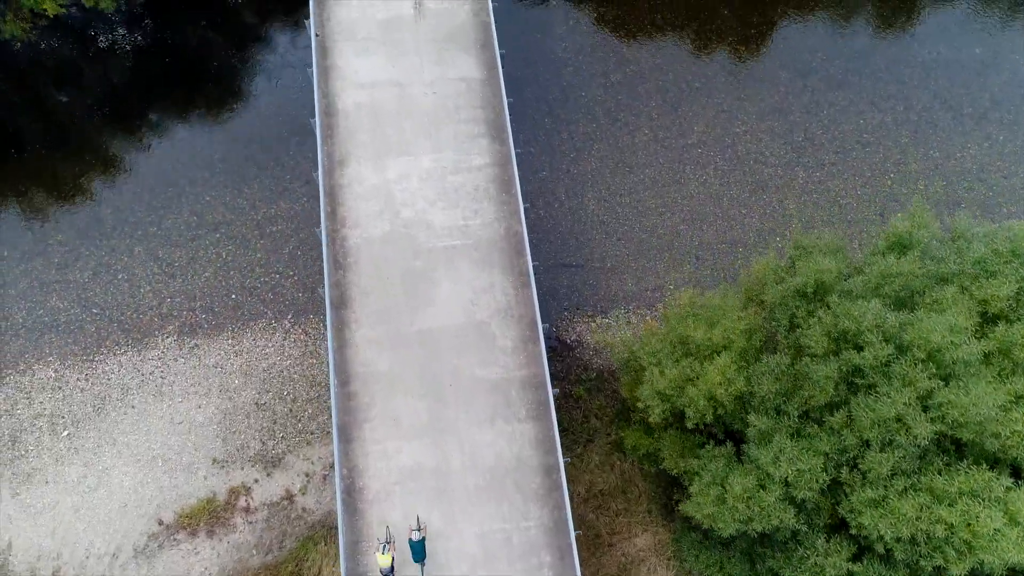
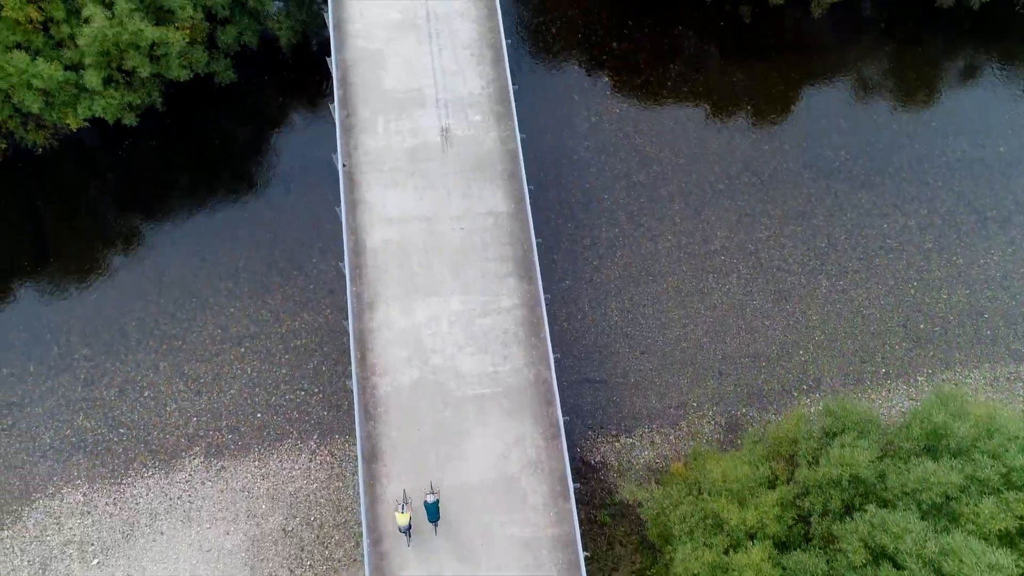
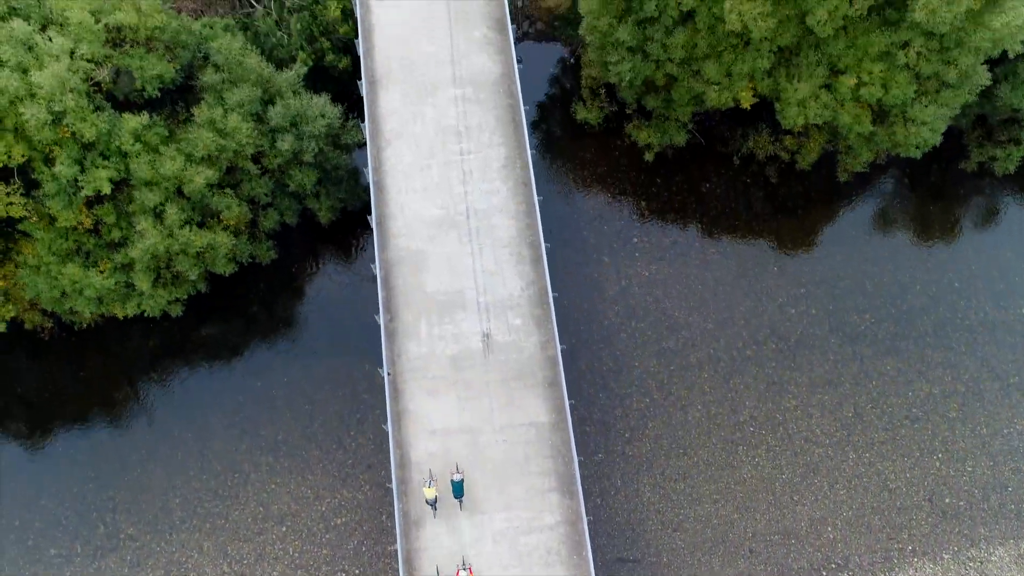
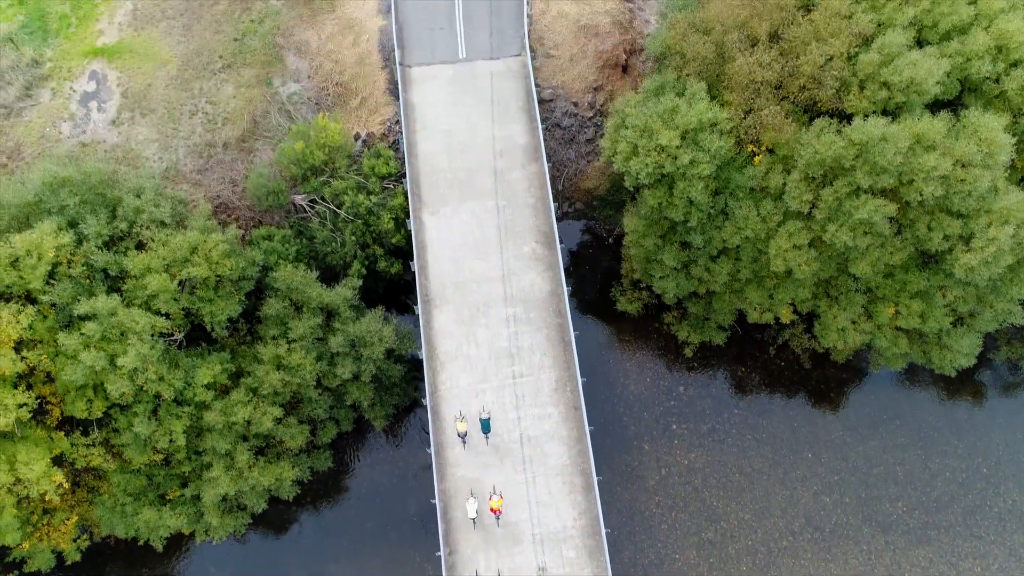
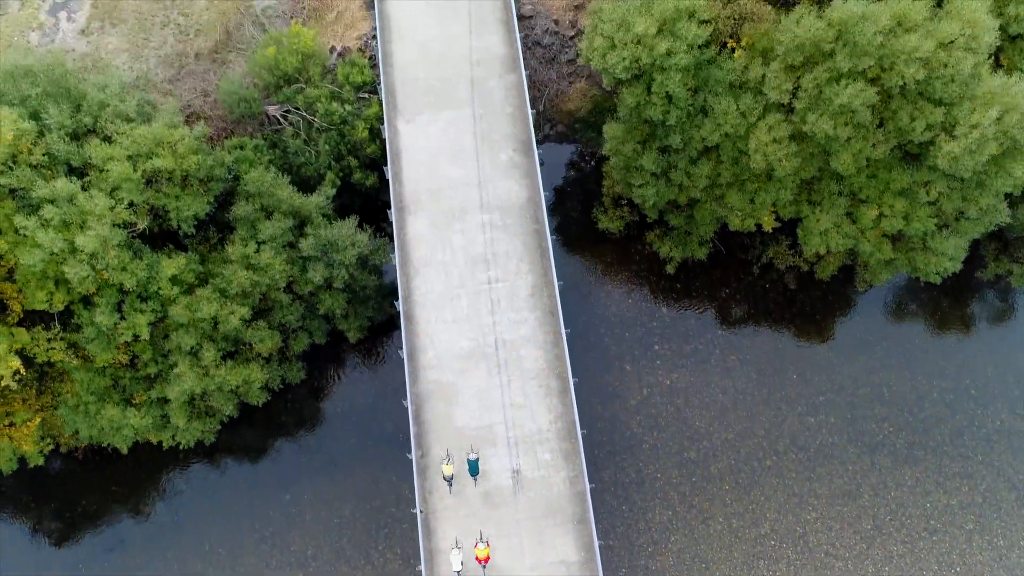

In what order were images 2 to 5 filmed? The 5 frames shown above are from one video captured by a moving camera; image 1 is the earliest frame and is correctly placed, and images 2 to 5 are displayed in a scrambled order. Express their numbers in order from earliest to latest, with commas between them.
2, 3, 5, 4
